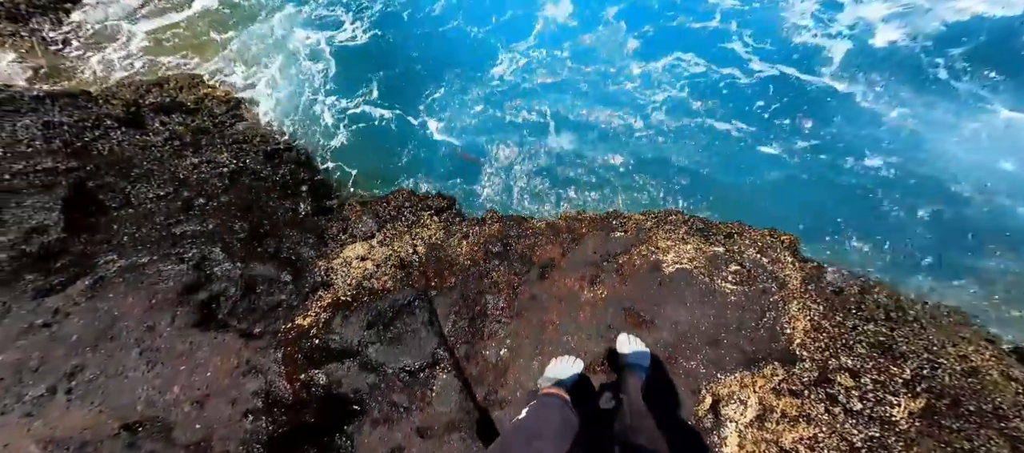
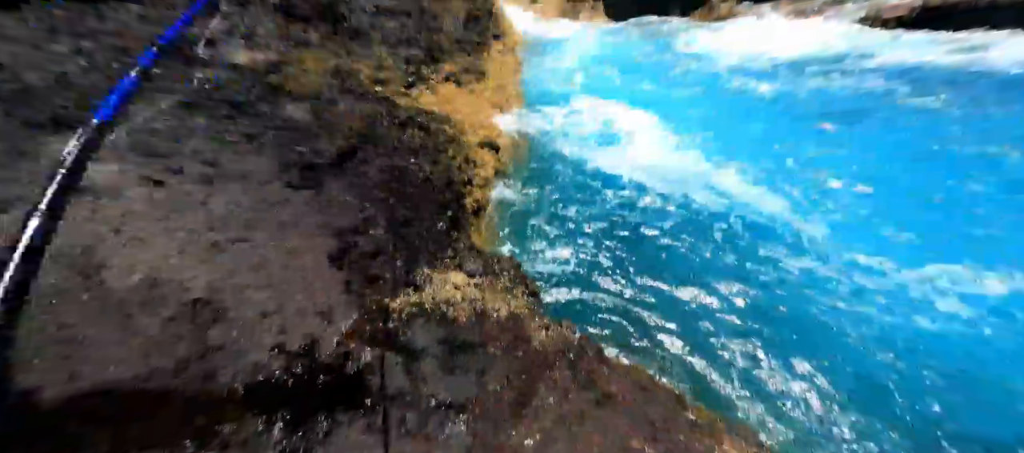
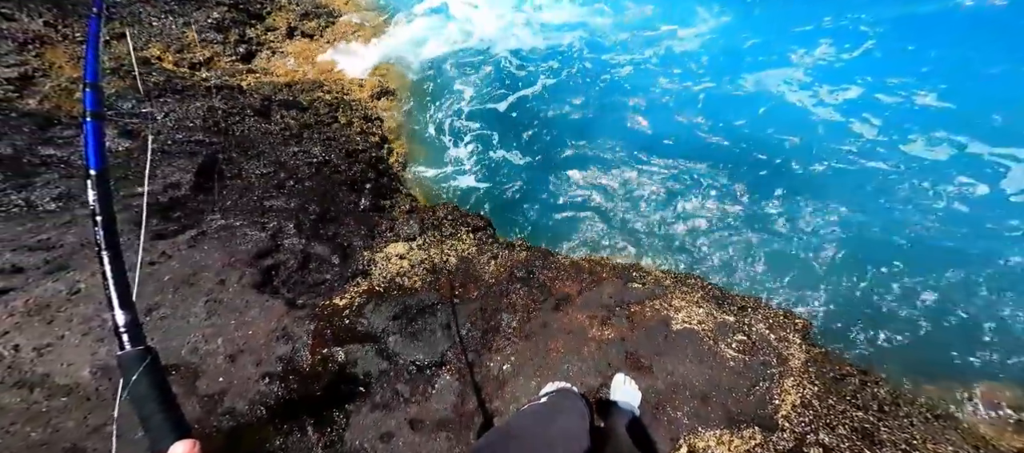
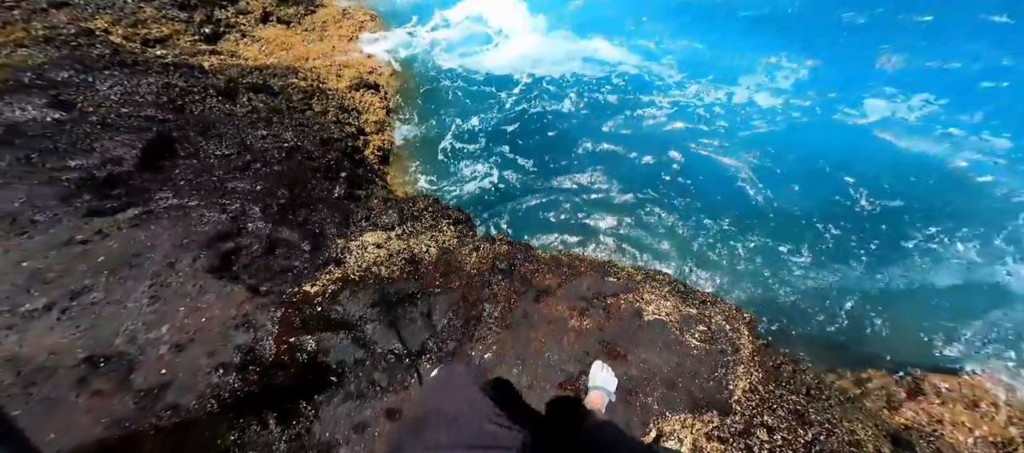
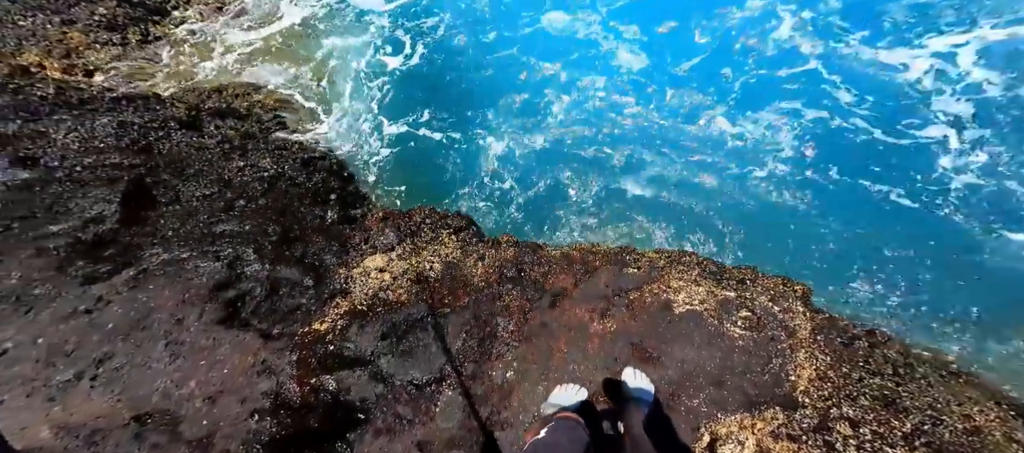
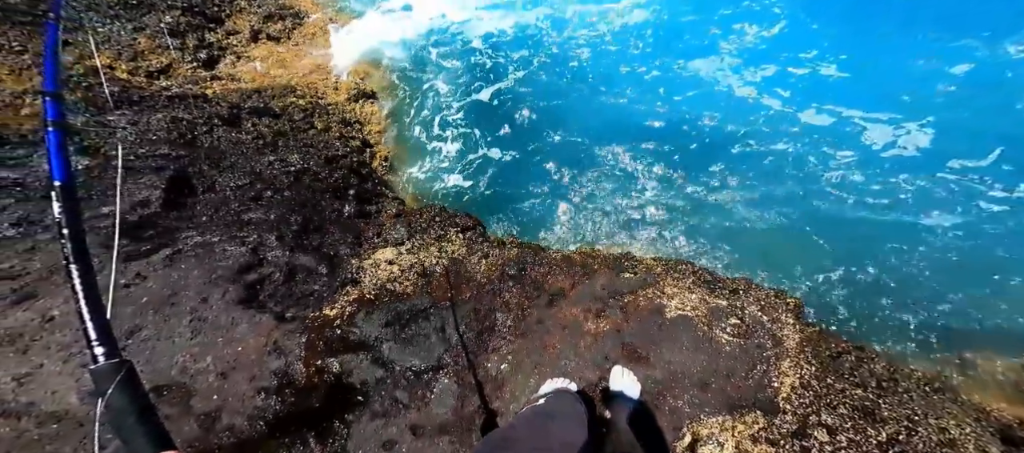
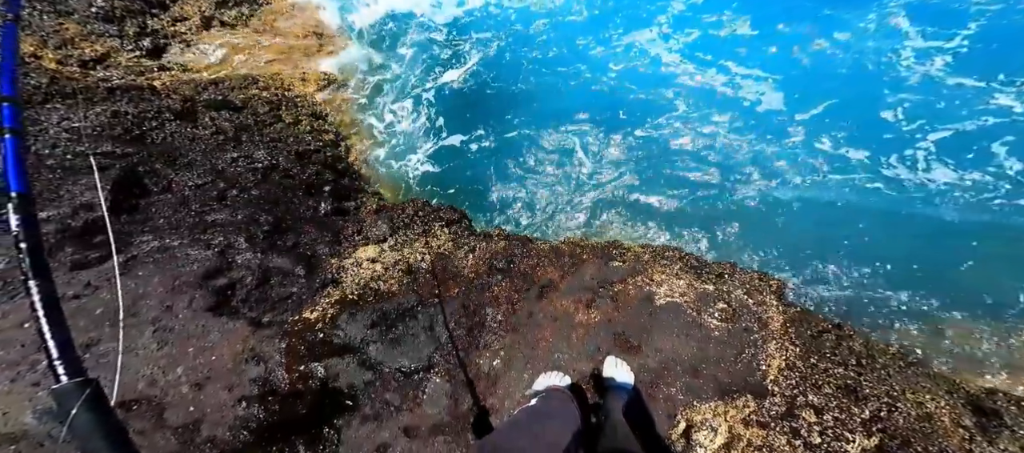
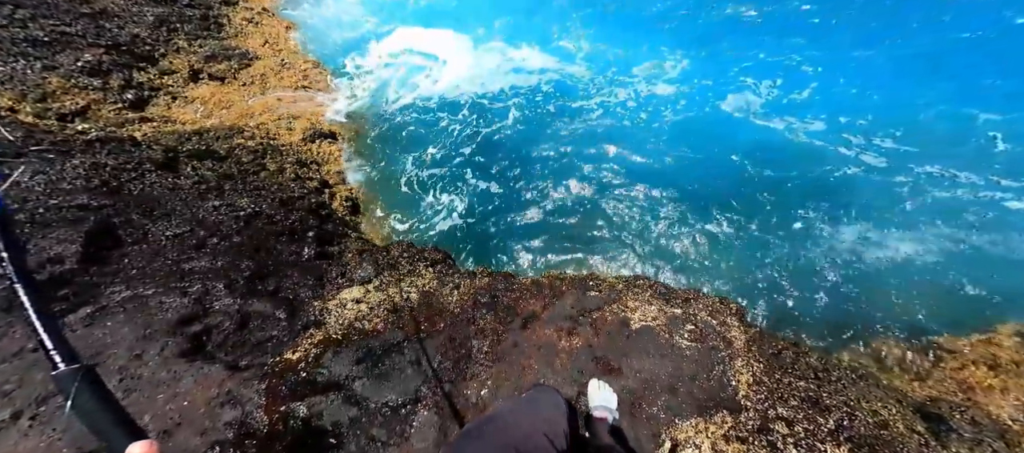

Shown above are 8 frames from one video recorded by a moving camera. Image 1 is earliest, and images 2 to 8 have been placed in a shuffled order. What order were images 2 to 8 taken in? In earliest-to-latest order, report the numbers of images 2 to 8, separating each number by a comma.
5, 7, 6, 3, 8, 4, 2
